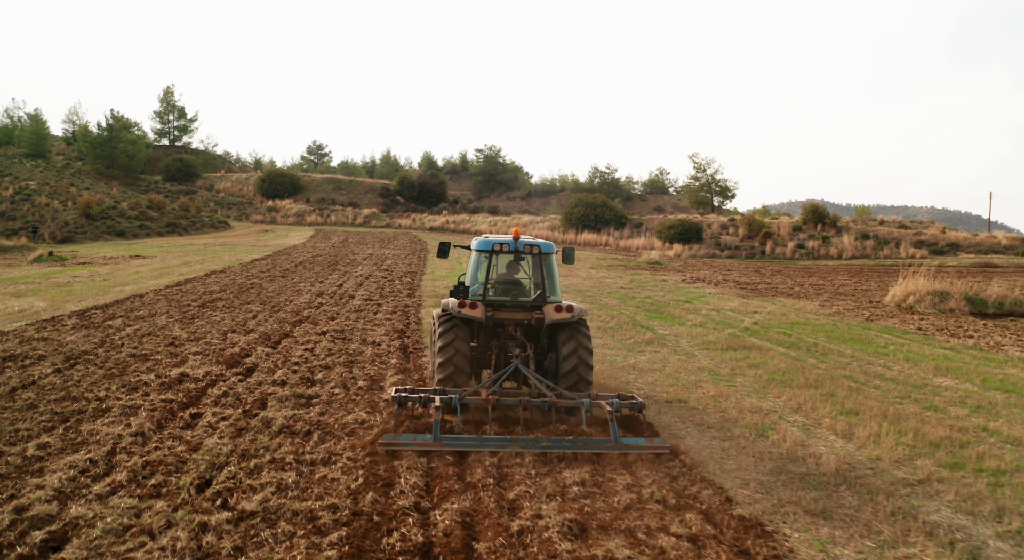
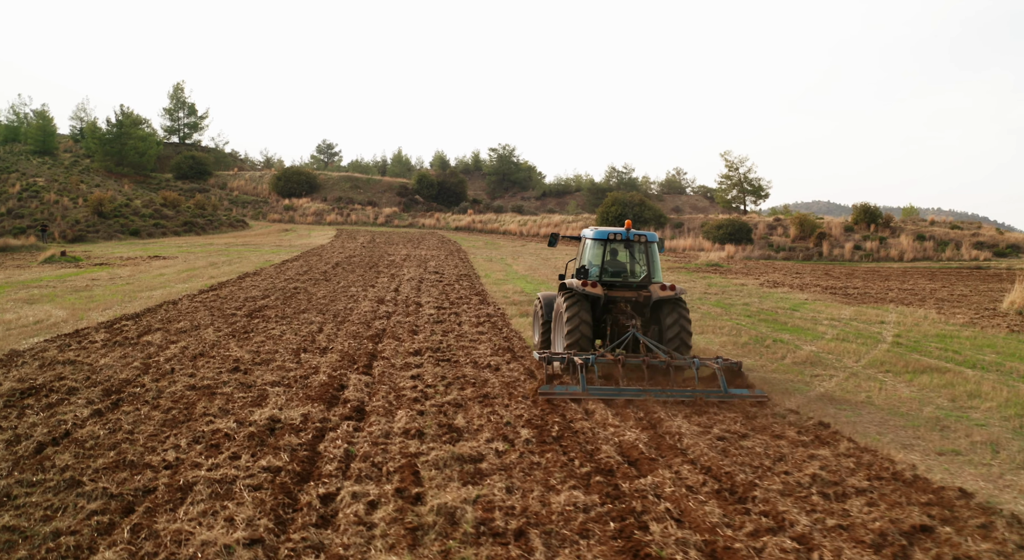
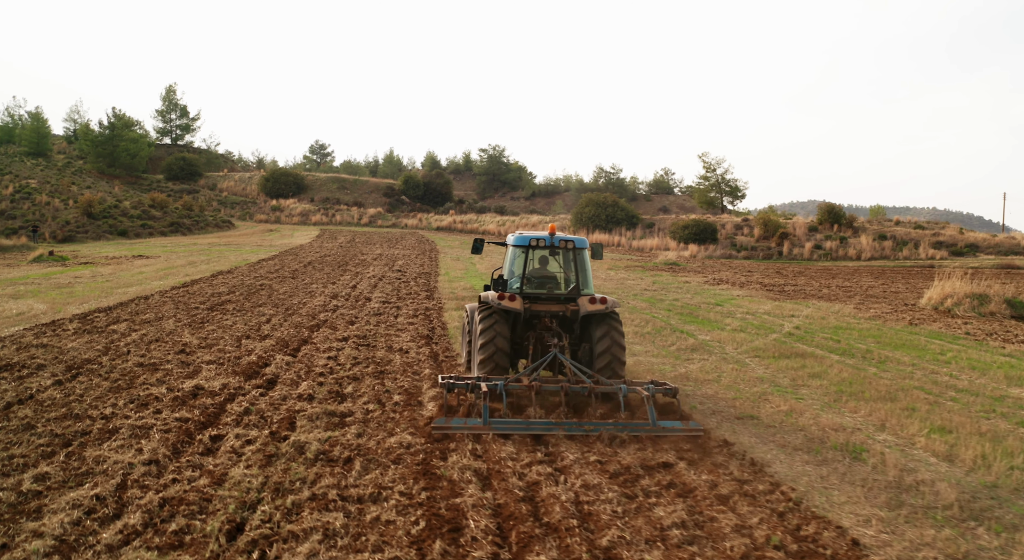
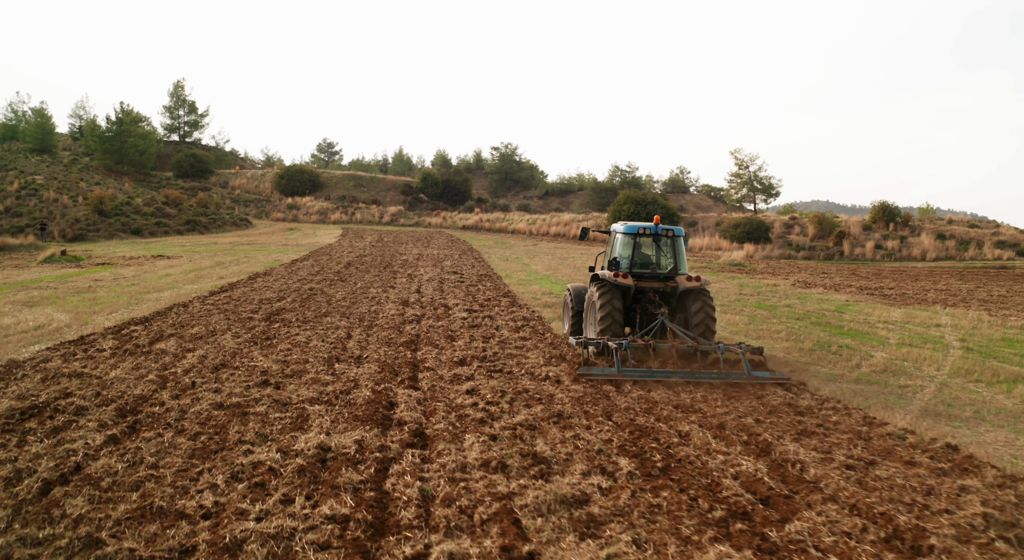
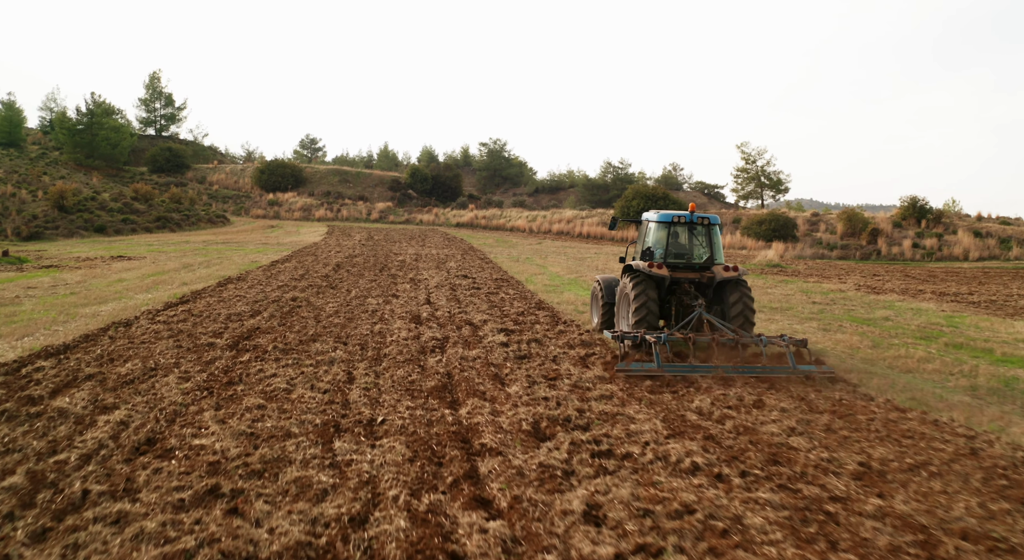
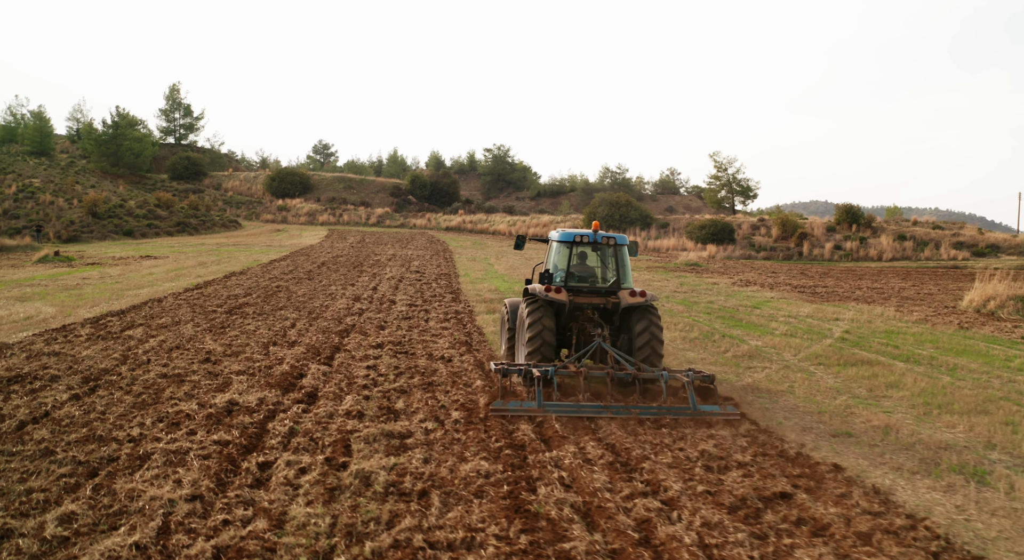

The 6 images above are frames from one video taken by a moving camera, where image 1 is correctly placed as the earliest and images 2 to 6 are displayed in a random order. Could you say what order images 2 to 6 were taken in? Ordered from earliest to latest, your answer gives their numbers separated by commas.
3, 6, 2, 4, 5
